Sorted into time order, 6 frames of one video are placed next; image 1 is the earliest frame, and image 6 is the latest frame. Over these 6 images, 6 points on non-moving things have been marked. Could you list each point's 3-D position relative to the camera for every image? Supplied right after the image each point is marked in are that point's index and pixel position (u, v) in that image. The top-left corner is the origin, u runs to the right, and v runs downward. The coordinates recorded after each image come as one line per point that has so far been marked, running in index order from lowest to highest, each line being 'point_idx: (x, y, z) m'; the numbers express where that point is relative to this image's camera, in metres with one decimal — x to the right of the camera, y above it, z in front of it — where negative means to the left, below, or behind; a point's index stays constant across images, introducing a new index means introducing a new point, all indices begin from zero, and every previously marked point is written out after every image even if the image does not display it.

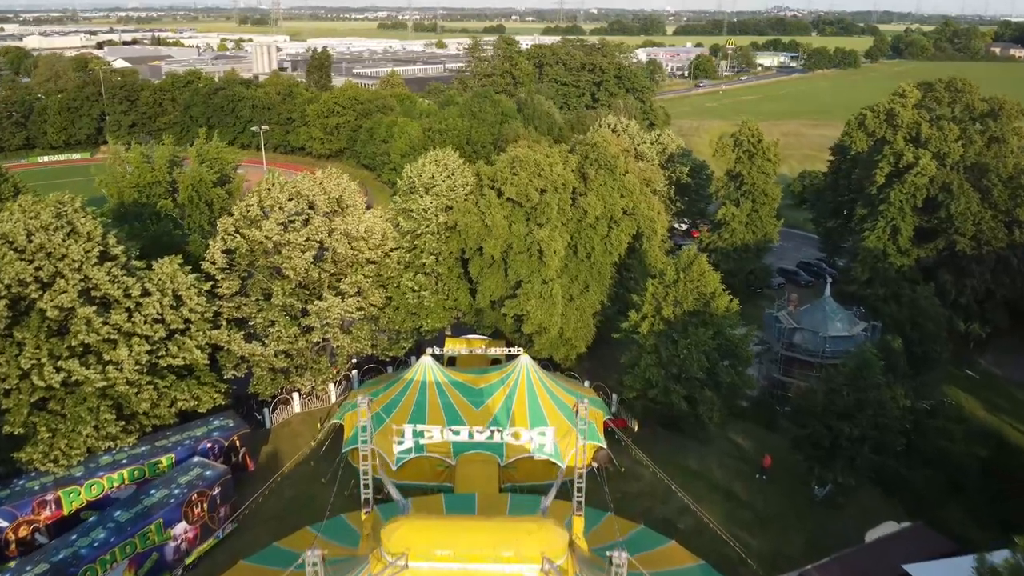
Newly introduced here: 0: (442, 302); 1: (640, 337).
0: (-1.7, -0.3, +19.9) m
1: (+2.9, -1.1, +18.4) m
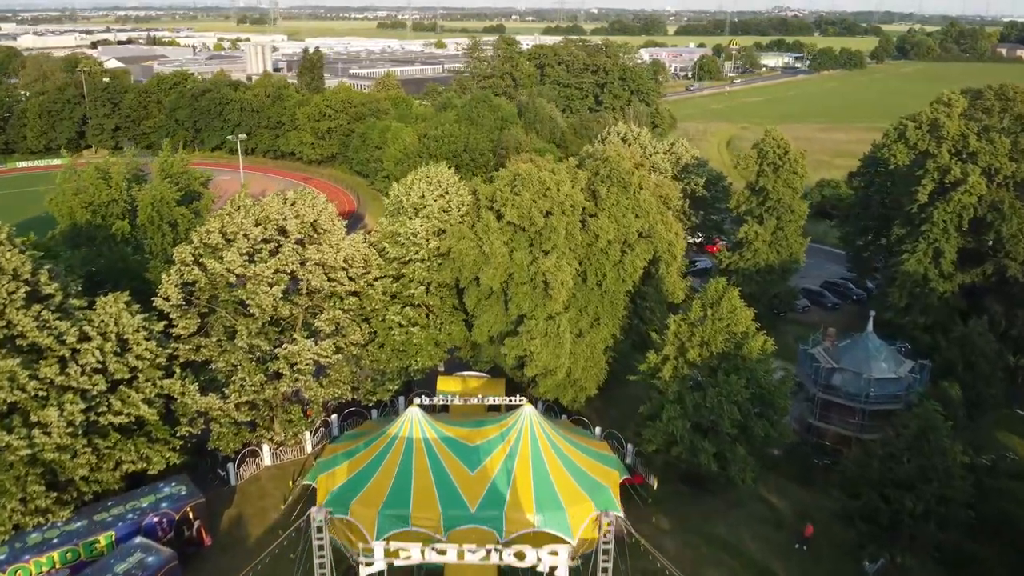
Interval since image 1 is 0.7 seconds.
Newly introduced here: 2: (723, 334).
0: (-1.7, -1.0, +17.6) m
1: (+2.9, -1.9, +16.0) m
2: (+4.0, -0.9, +15.7) m
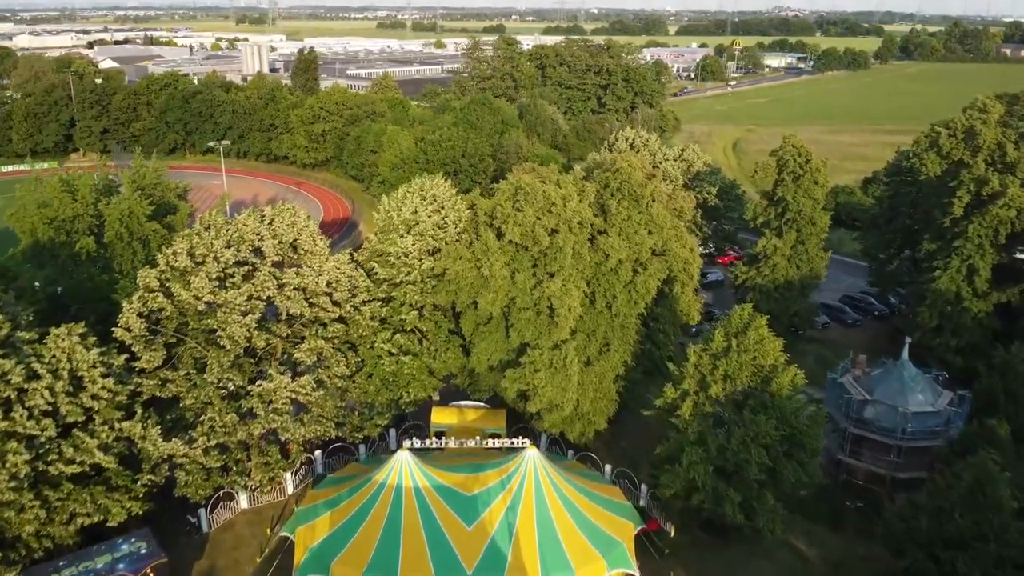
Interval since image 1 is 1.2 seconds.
0: (-1.6, -1.5, +16.0) m
1: (+2.9, -2.4, +14.4) m
2: (+4.1, -1.3, +14.1) m
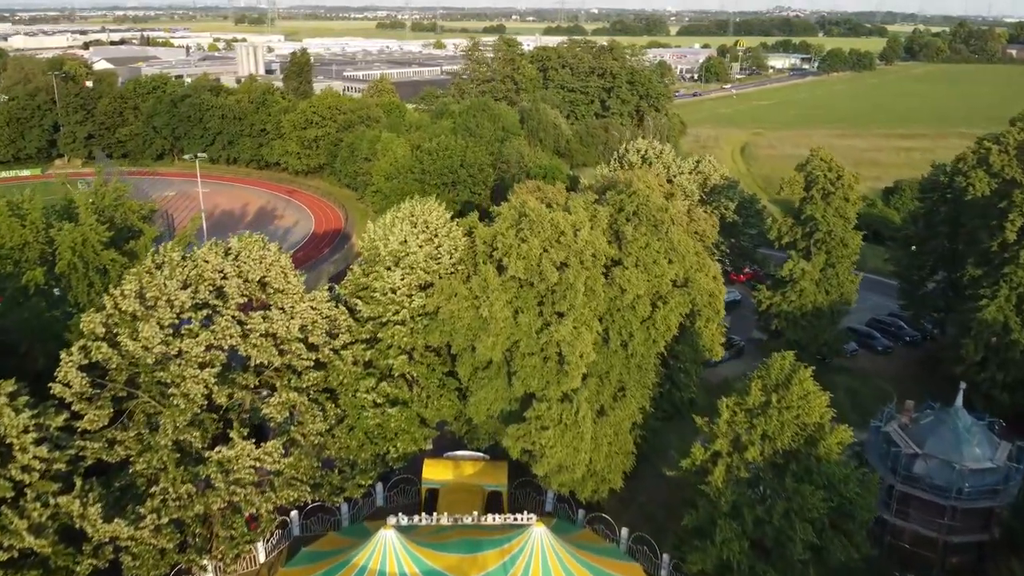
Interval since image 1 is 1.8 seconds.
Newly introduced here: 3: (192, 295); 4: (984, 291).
0: (-1.6, -2.2, +14.0) m
1: (+3.0, -3.0, +12.4) m
2: (+4.1, -2.0, +12.2) m
3: (-4.7, -0.1, +12.1) m
4: (+10.8, -0.1, +18.8) m
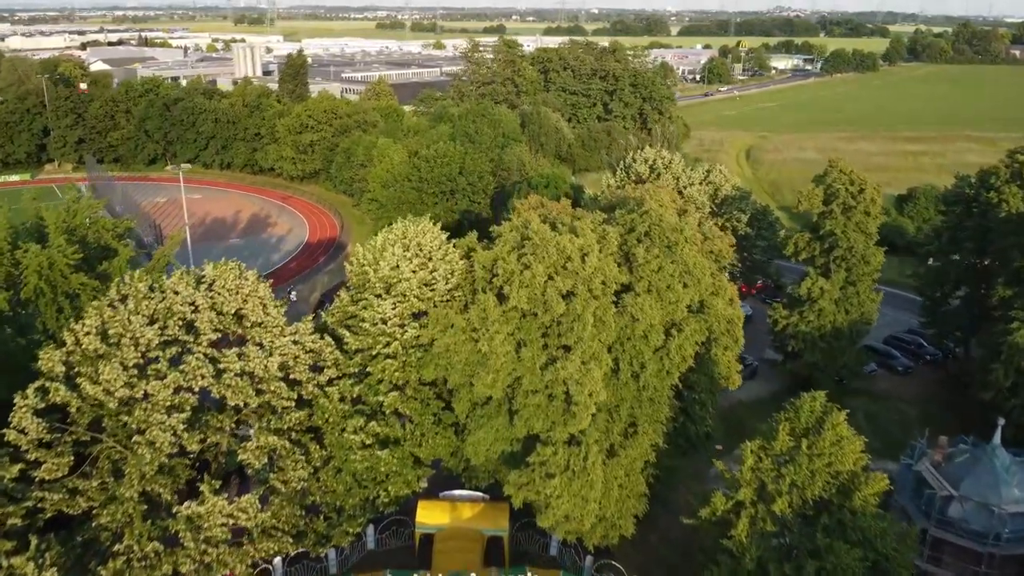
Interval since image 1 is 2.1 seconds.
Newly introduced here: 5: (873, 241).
0: (-1.6, -2.7, +12.9) m
1: (+3.0, -3.5, +11.3) m
2: (+4.1, -2.5, +11.0) m
3: (-4.7, -0.6, +11.0) m
4: (+10.8, -0.5, +17.7) m
5: (+8.4, +1.1, +19.2) m
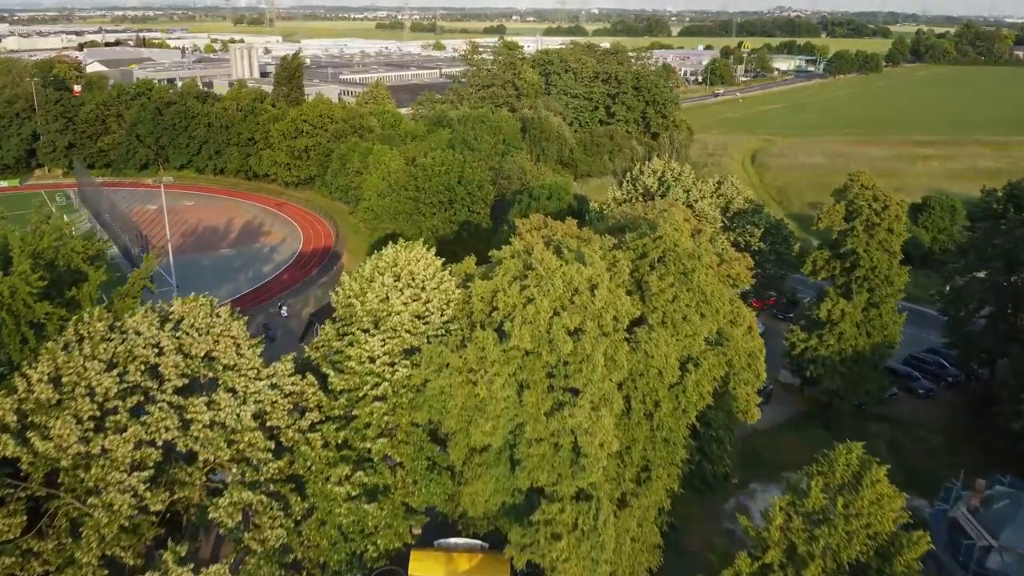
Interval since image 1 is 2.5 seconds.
0: (-1.5, -3.1, +11.7) m
1: (+3.0, -4.0, +10.1) m
2: (+4.2, -3.0, +9.8) m
3: (-4.7, -1.0, +9.8) m
4: (+10.8, -1.0, +16.5) m
5: (+8.4, +0.6, +18.0) m
